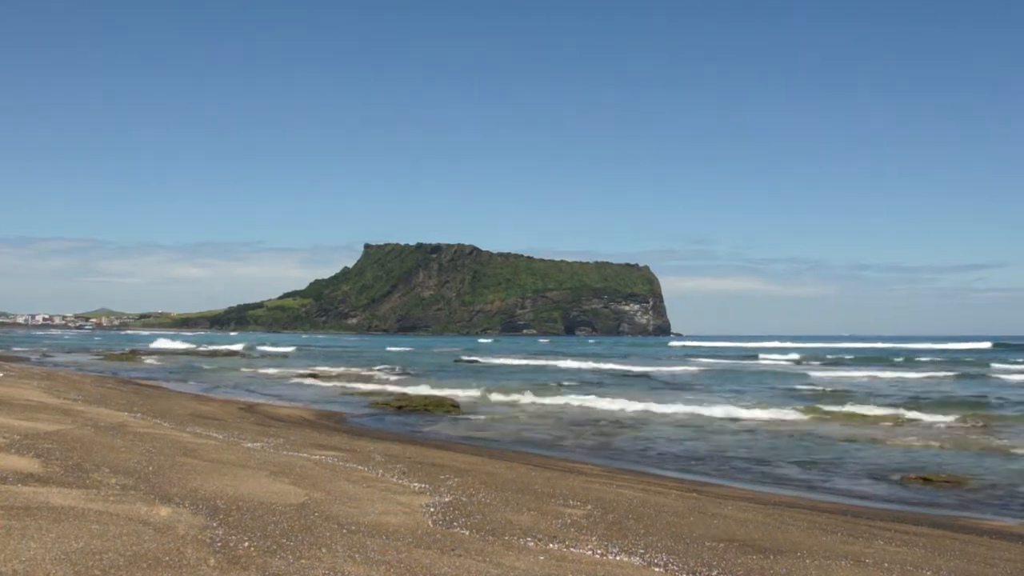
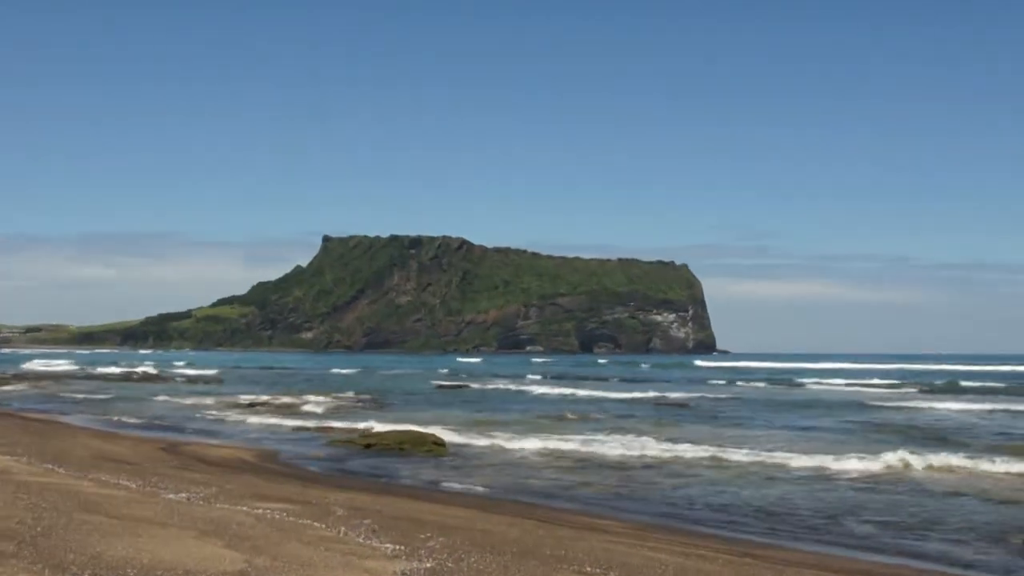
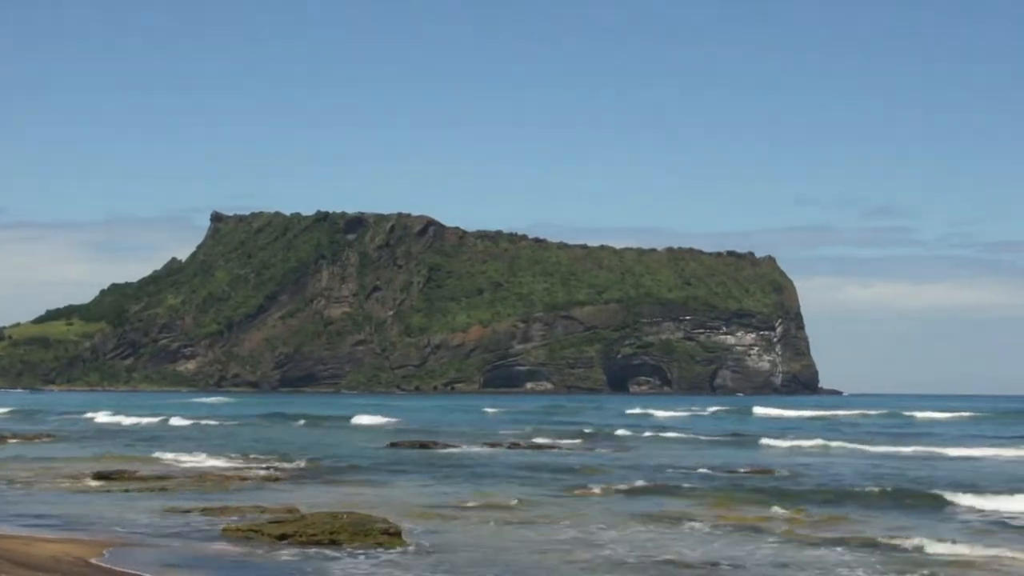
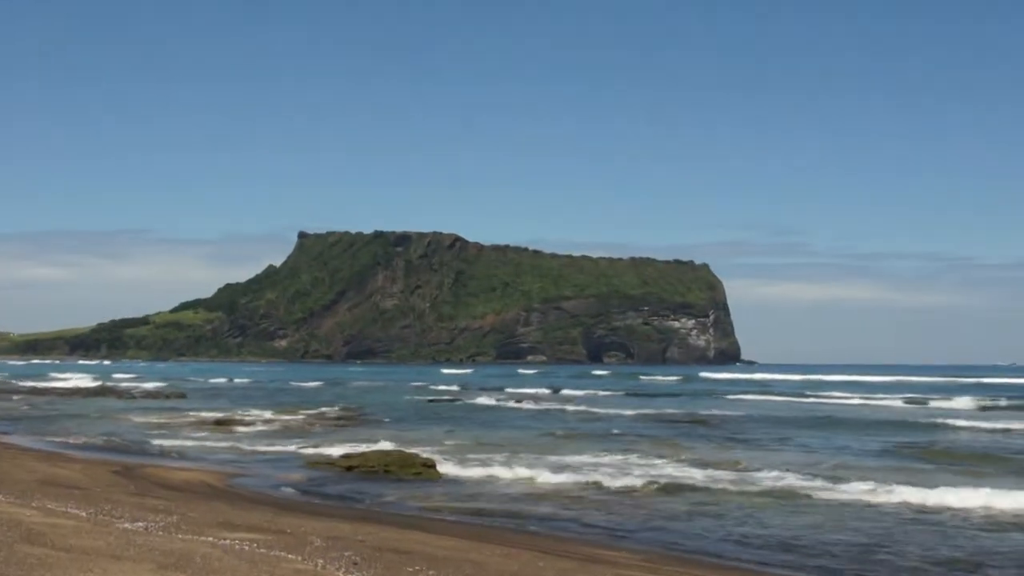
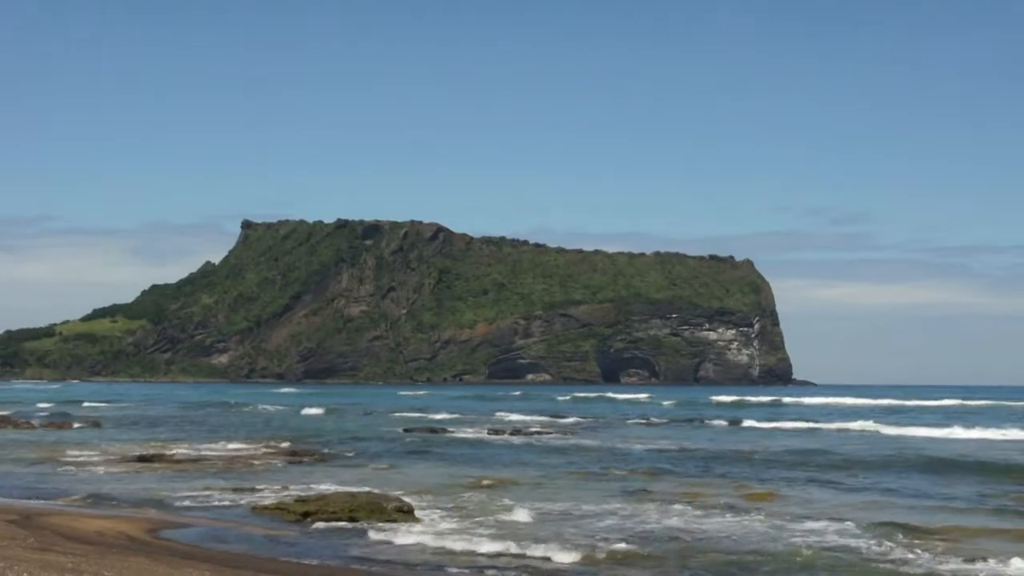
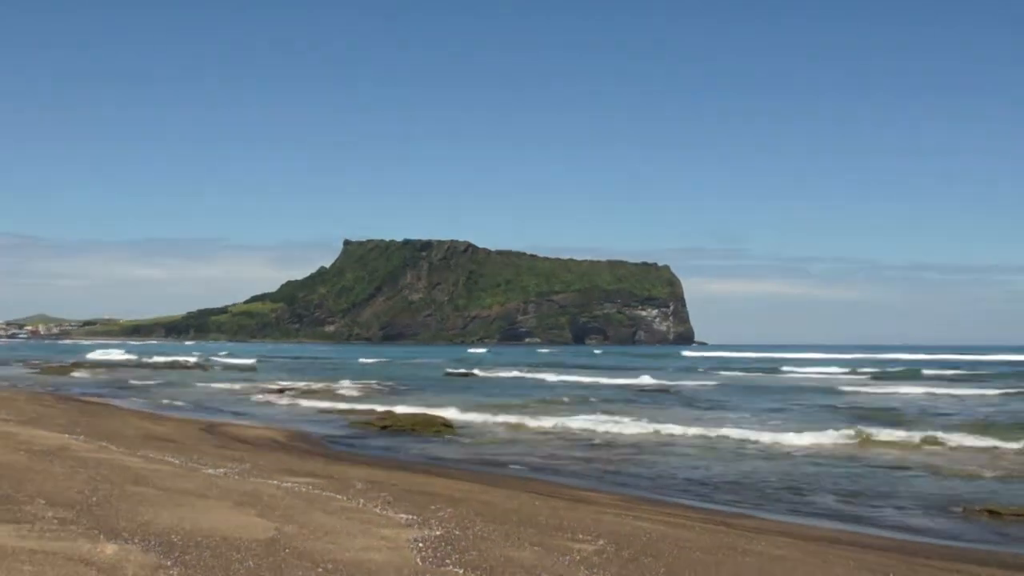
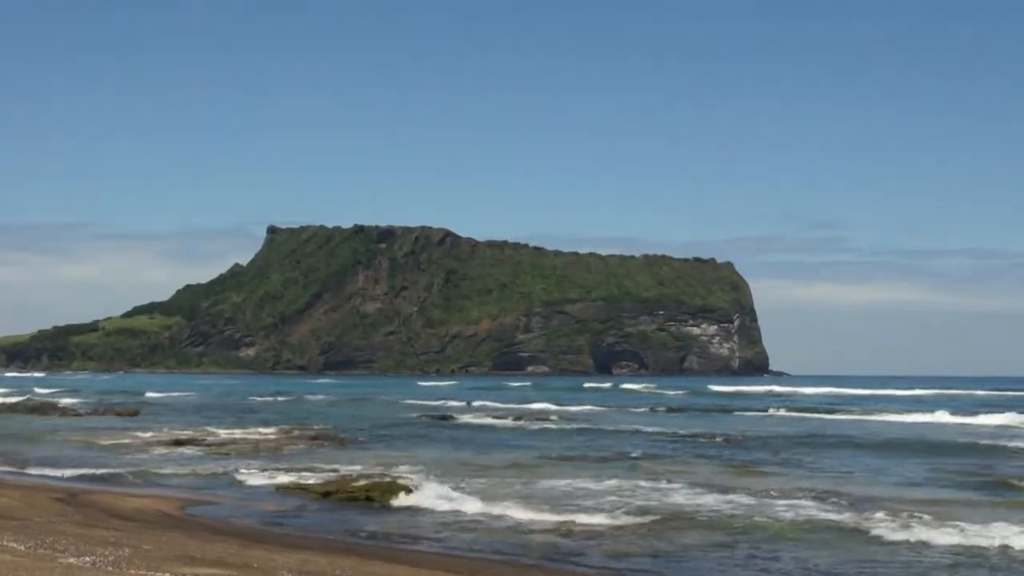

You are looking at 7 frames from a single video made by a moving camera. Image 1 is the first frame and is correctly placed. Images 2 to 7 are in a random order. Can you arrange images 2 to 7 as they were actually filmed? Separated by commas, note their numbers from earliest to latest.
6, 2, 4, 7, 5, 3
